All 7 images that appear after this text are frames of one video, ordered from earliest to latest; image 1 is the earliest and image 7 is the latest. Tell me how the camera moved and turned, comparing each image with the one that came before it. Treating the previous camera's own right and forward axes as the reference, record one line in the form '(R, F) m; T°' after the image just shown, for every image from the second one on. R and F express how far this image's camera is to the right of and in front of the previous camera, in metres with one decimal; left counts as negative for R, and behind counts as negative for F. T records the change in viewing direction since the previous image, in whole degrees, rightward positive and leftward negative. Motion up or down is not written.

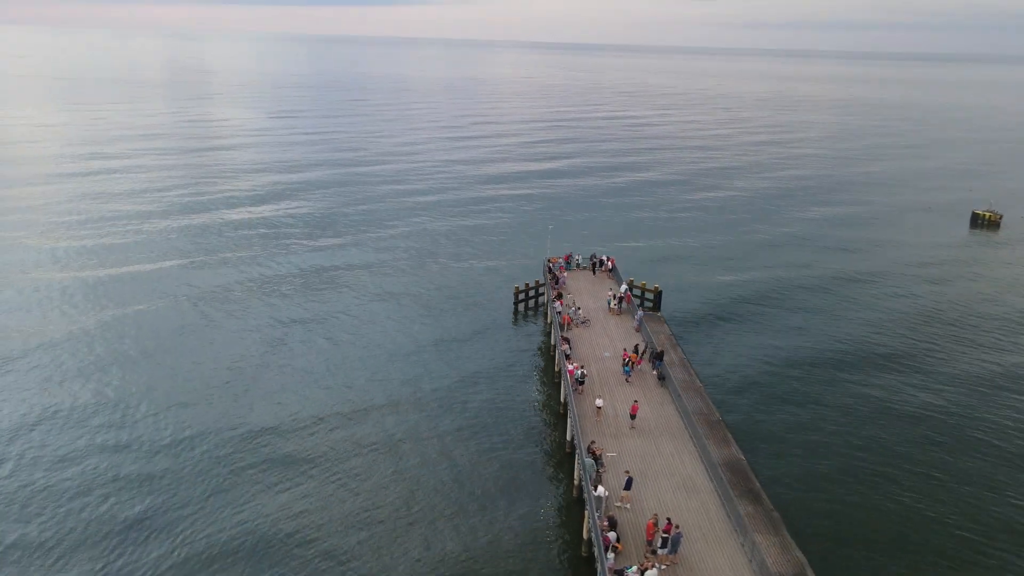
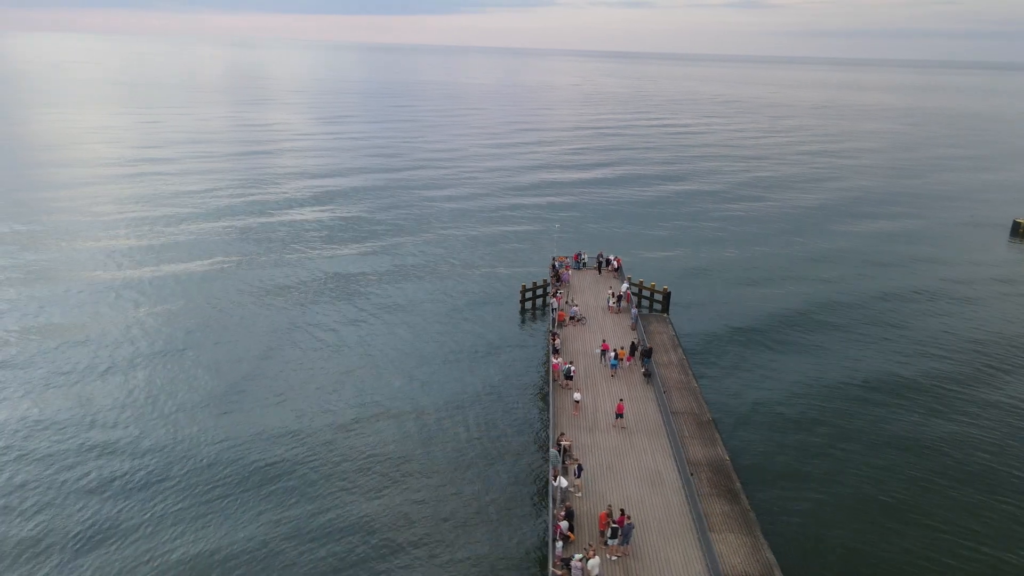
(+1.4, +0.2) m; -3°
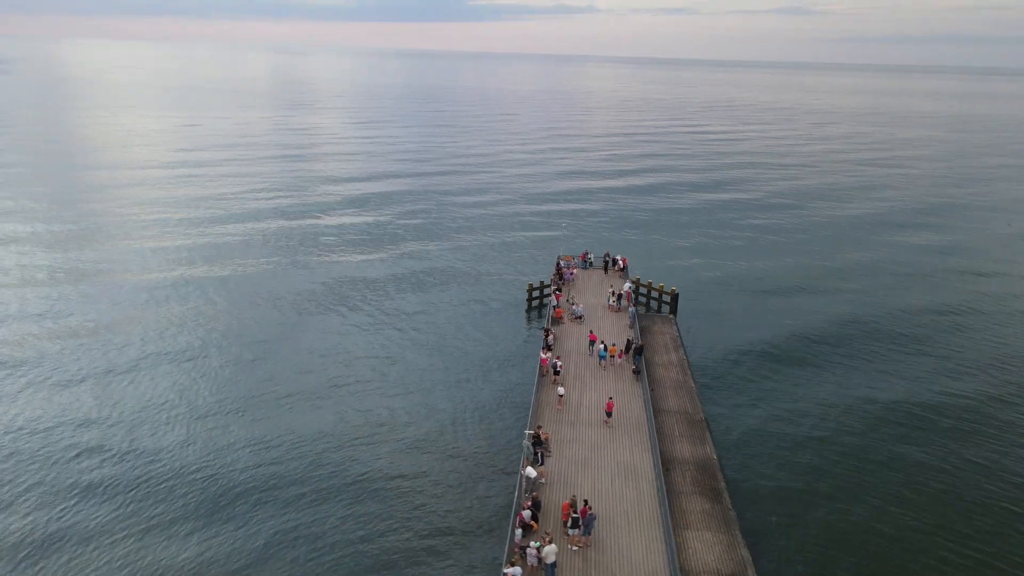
(+1.1, +0.1) m; -2°
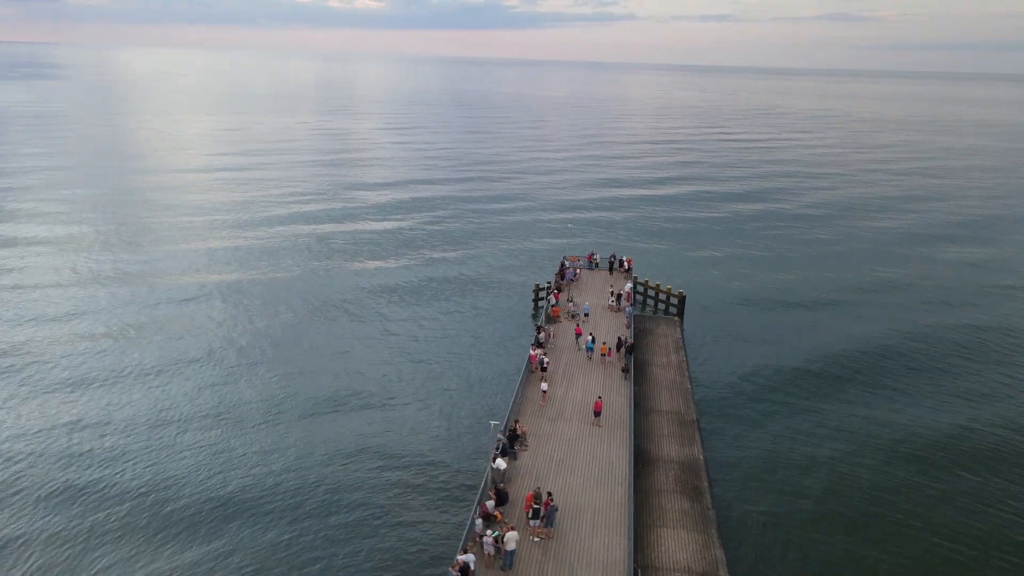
(+1.1, +0.1) m; -2°
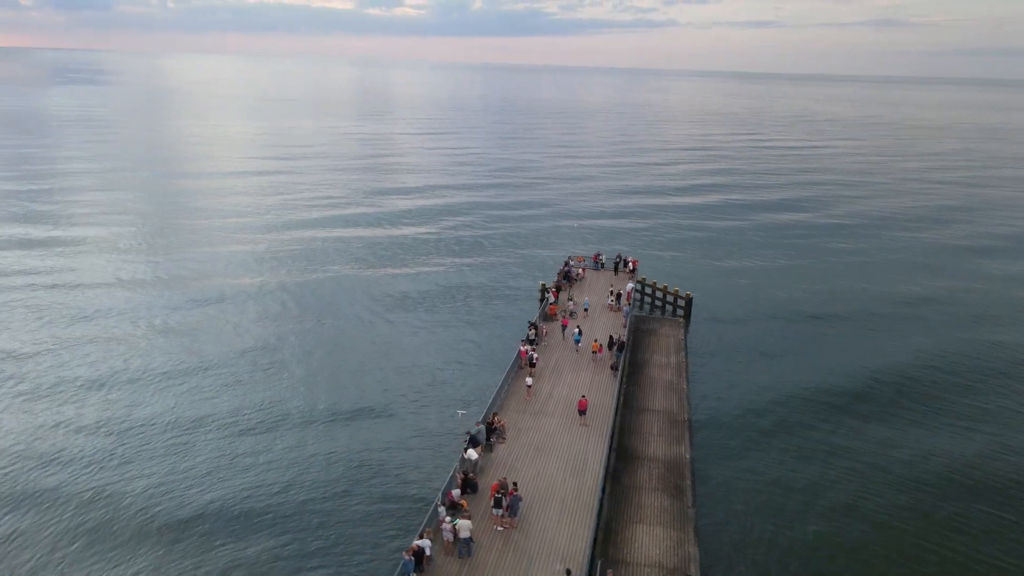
(+1.0, +0.1) m; -2°
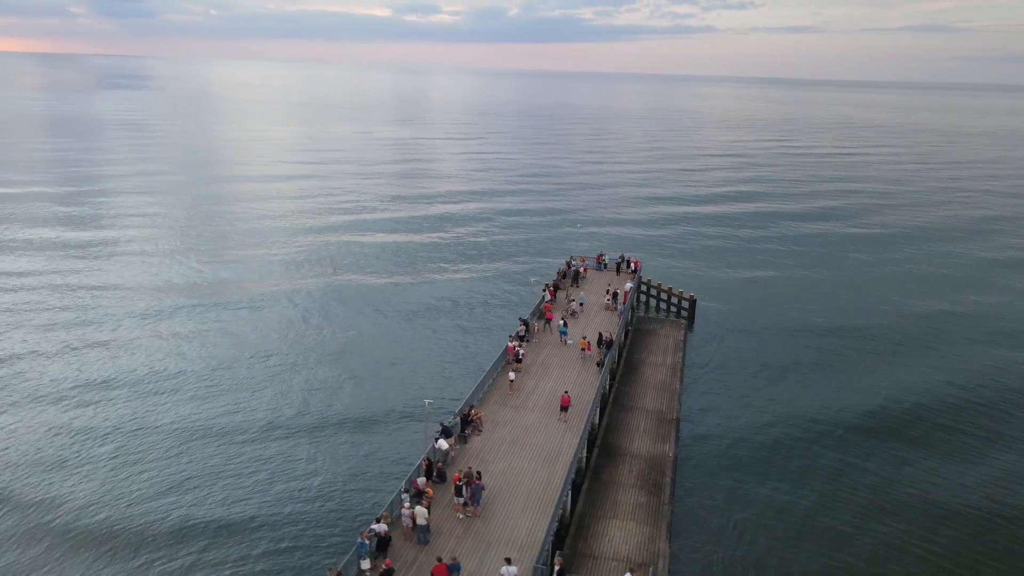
(+1.0, 0.0) m; -2°
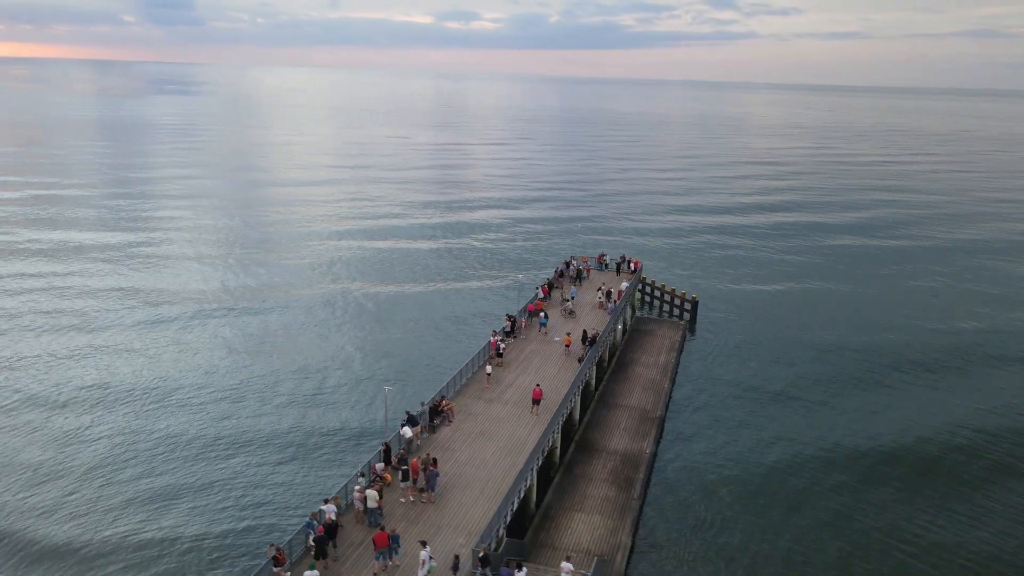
(+1.1, 0.0) m; -2°
